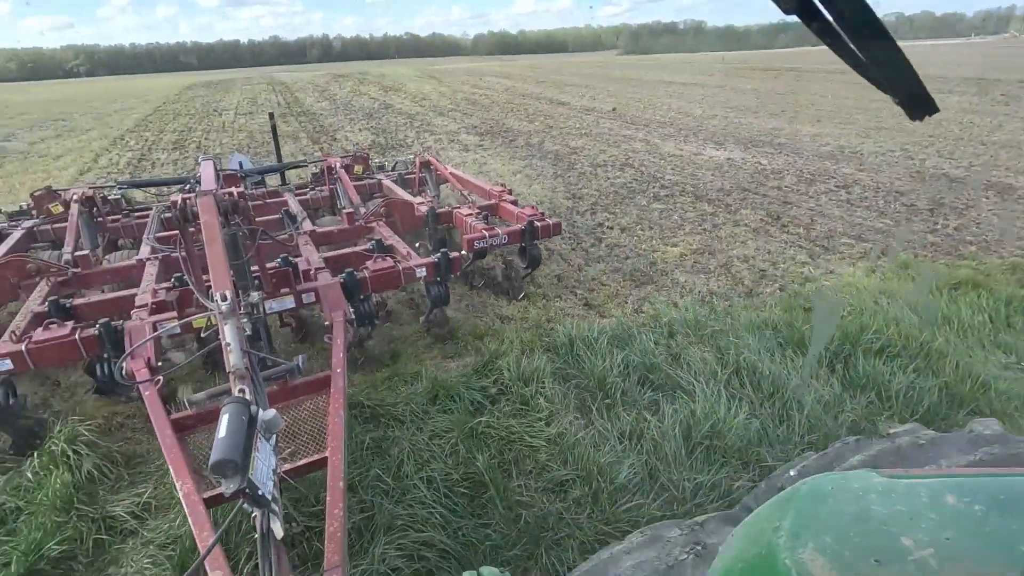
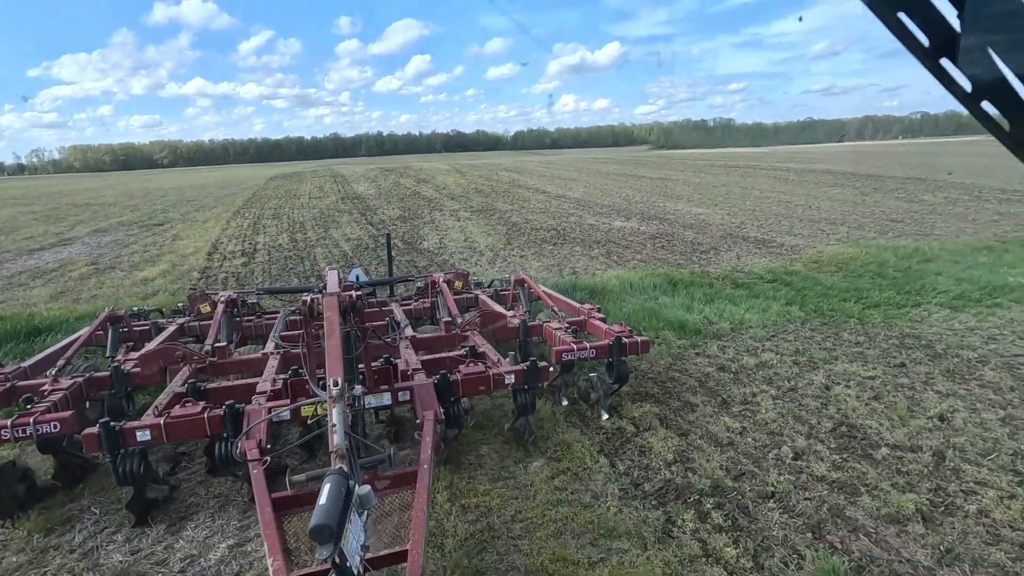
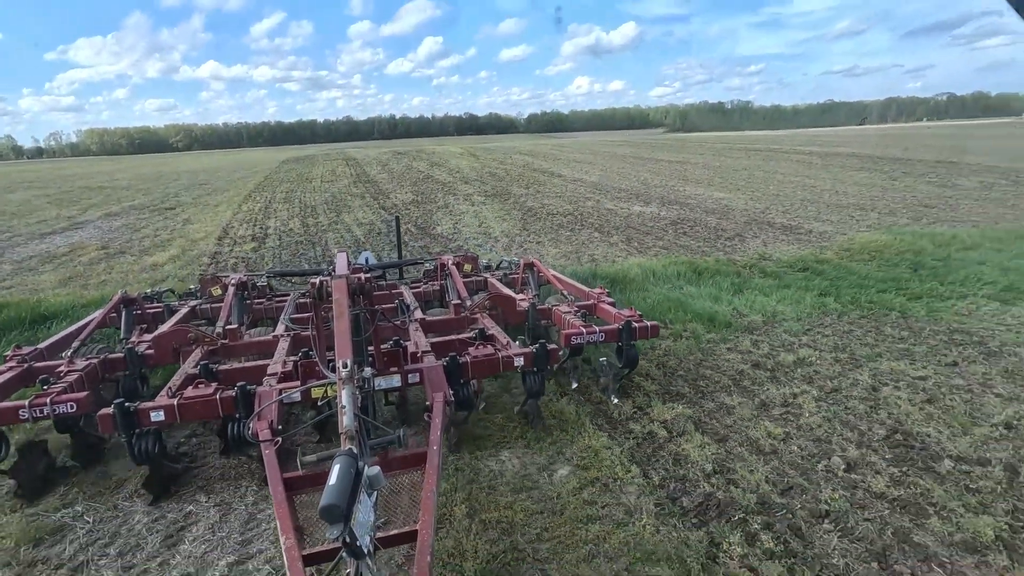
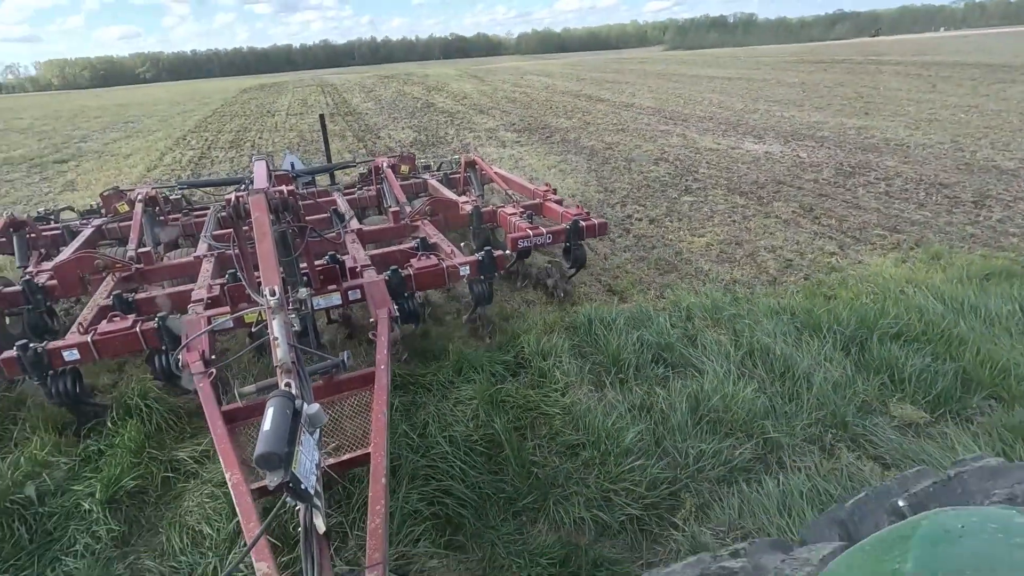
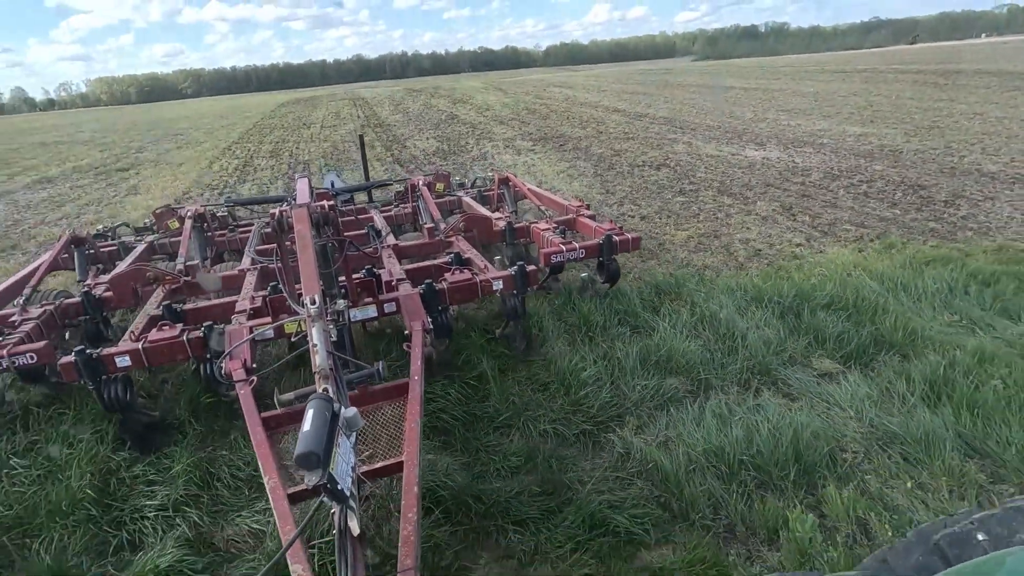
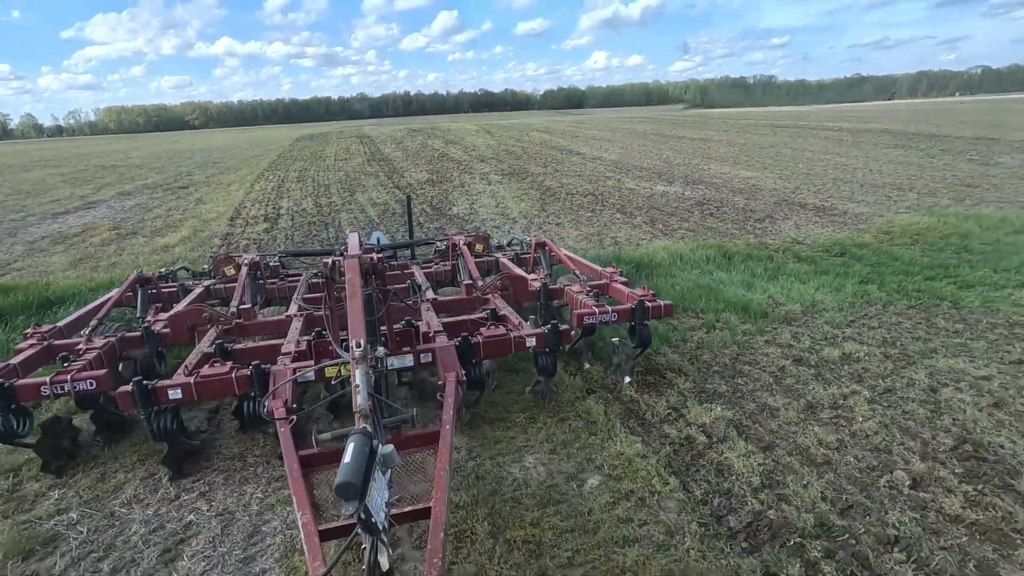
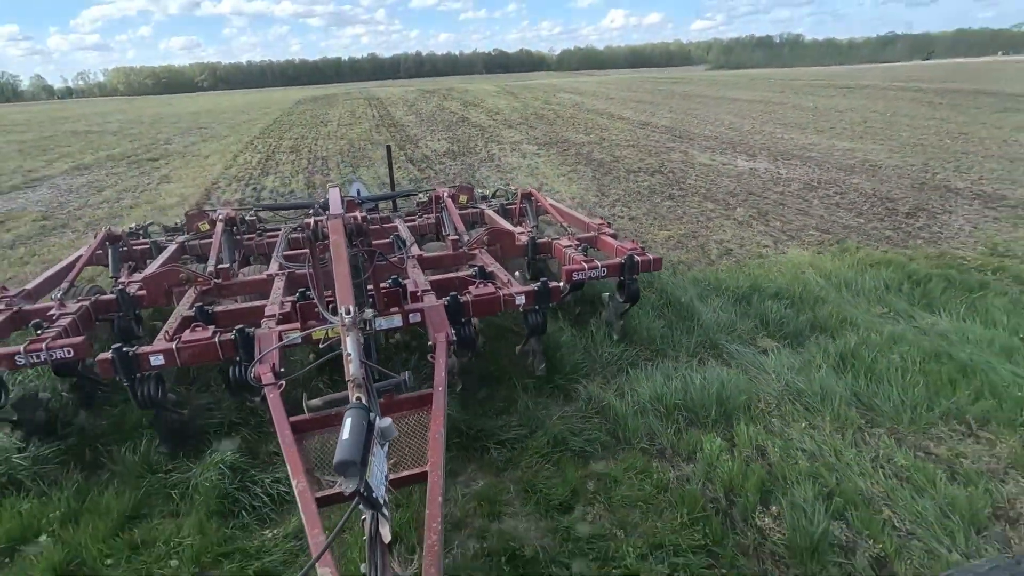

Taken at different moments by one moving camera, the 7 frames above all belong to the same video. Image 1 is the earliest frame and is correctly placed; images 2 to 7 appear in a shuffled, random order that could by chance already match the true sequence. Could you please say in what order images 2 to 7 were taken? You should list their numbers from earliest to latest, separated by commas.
4, 5, 7, 6, 3, 2
